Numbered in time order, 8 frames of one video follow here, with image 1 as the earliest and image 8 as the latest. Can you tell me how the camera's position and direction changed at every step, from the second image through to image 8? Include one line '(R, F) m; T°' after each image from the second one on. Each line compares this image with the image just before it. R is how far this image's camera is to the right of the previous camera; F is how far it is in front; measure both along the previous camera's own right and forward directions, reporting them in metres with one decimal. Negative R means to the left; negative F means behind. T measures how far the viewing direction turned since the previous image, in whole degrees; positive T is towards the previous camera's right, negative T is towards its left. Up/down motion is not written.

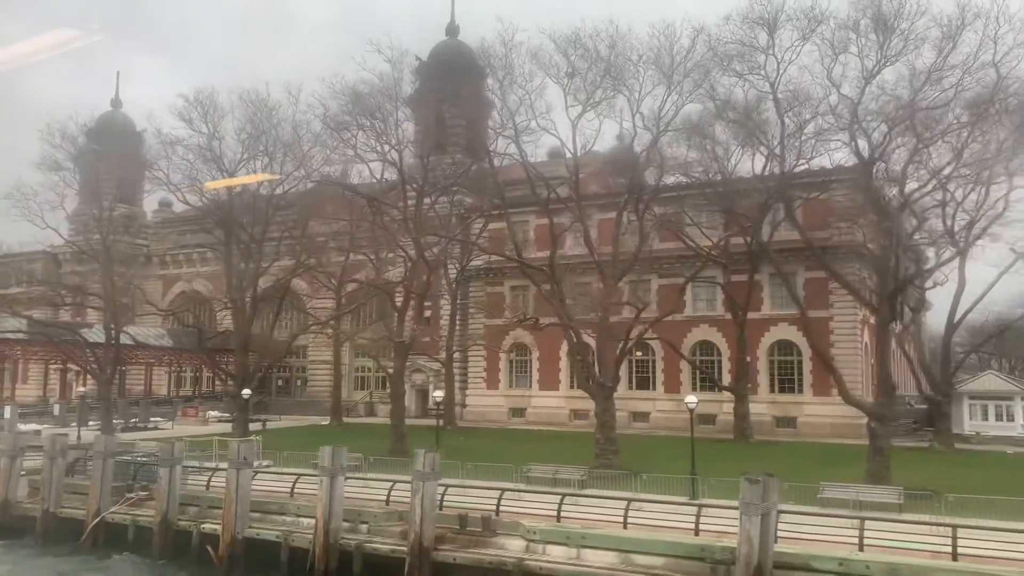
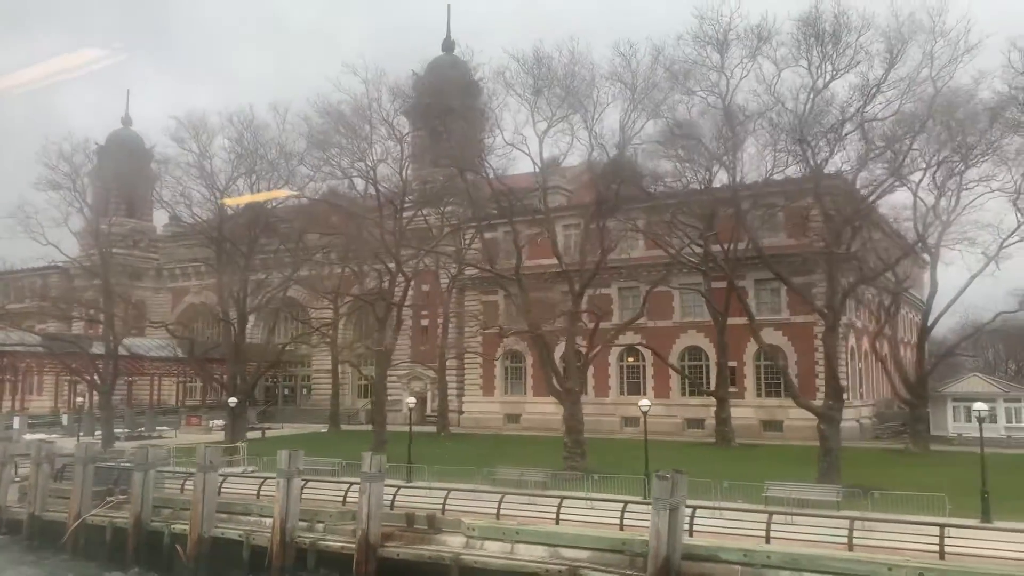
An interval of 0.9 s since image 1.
(+1.1, -0.2) m; -4°
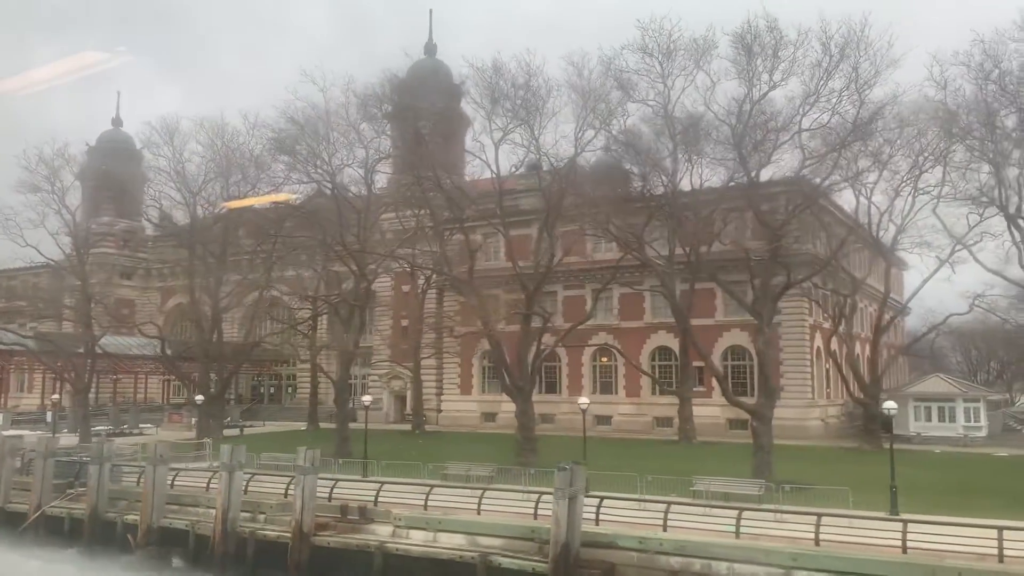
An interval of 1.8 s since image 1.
(+0.6, -0.4) m; 0°
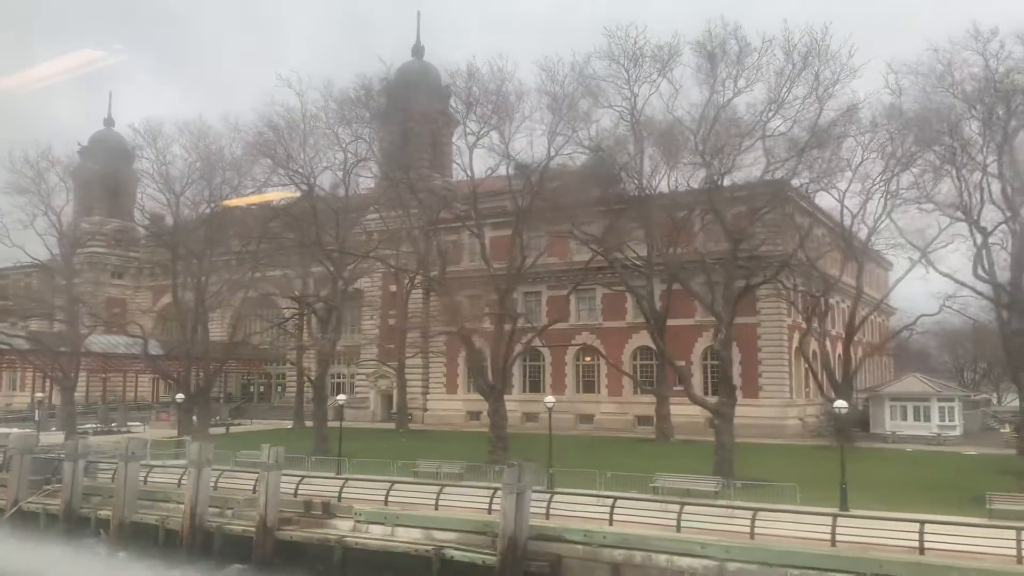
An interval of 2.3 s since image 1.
(+0.3, -0.2) m; 0°
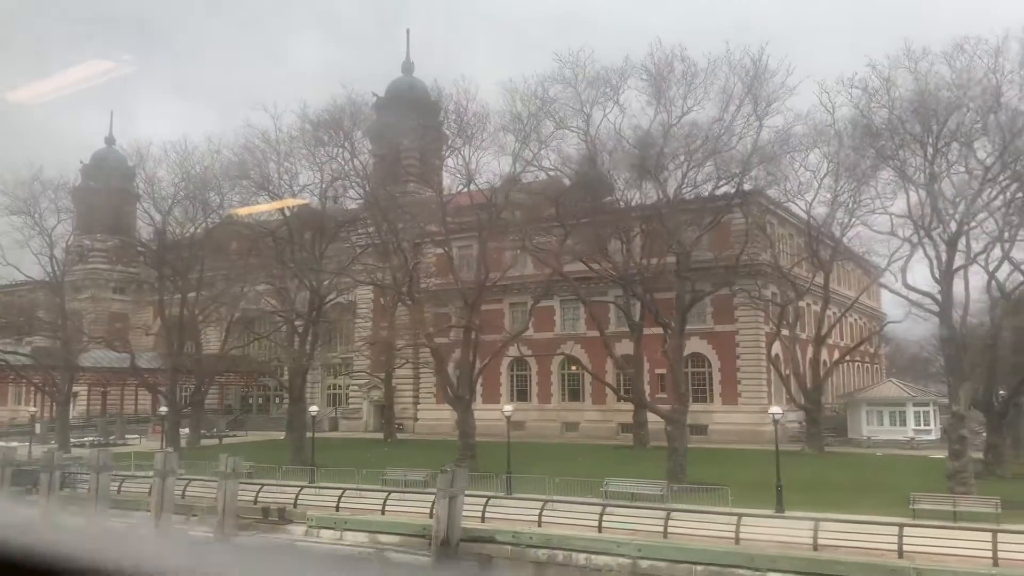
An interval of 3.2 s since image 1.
(+0.6, -0.4) m; -1°
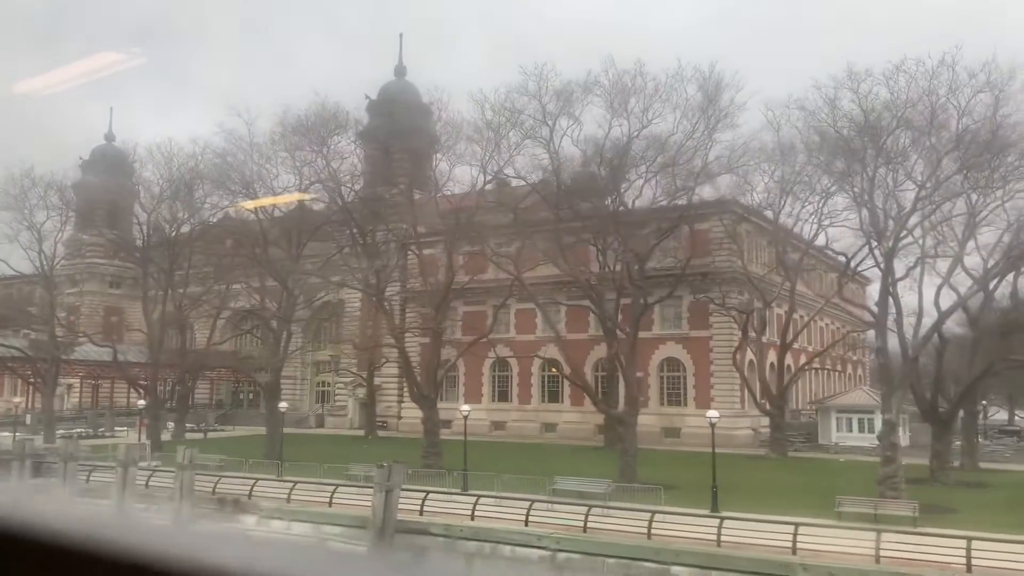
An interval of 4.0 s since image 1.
(+0.5, -0.4) m; 0°
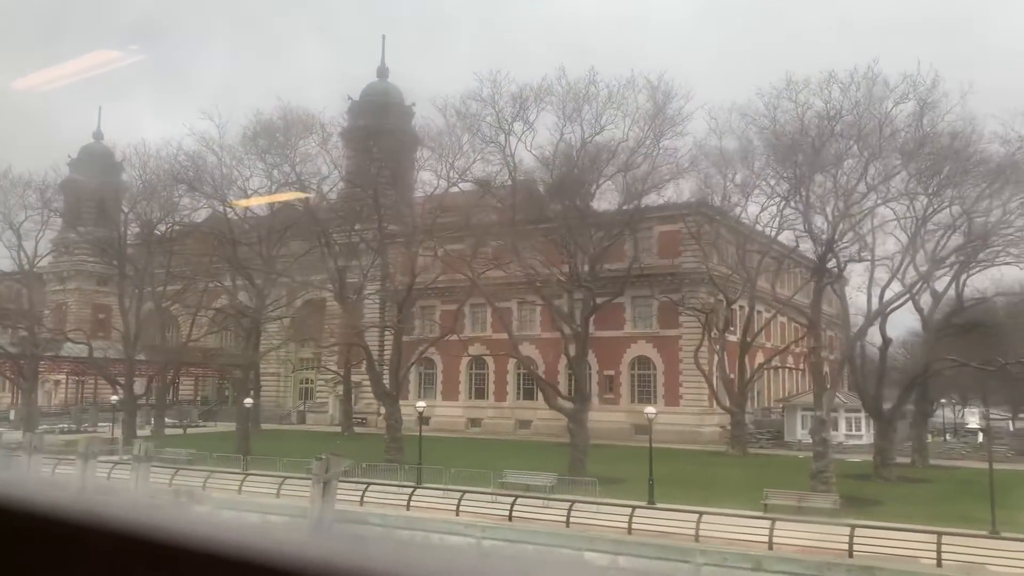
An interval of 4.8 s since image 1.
(-2.3, +1.3) m; +3°
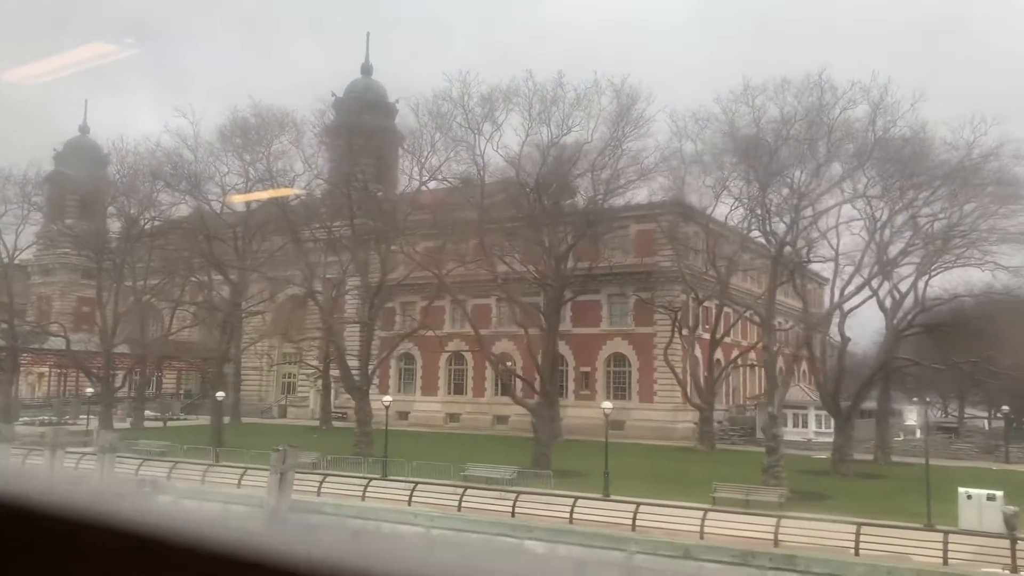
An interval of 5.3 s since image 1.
(+0.2, -0.6) m; +1°
